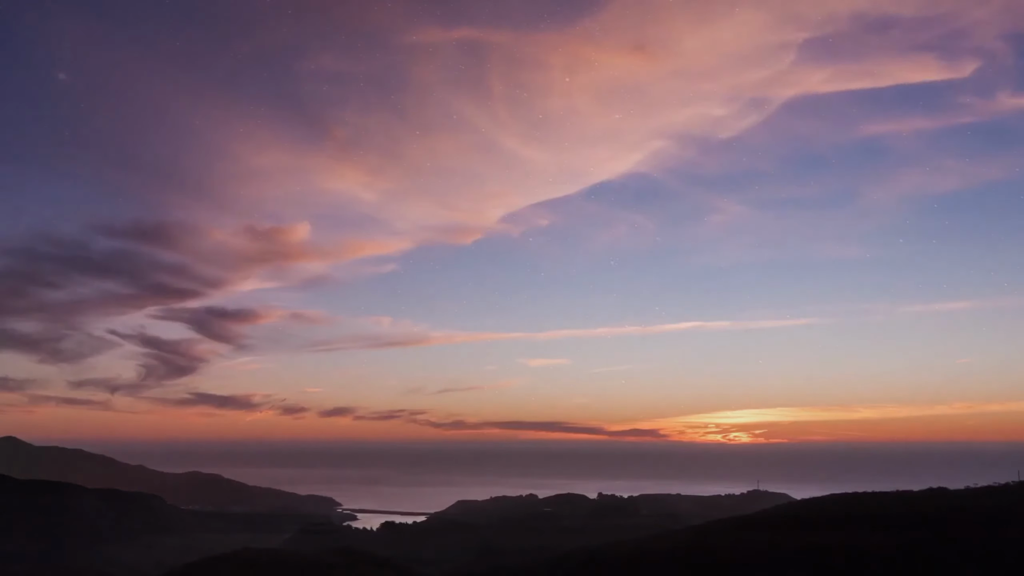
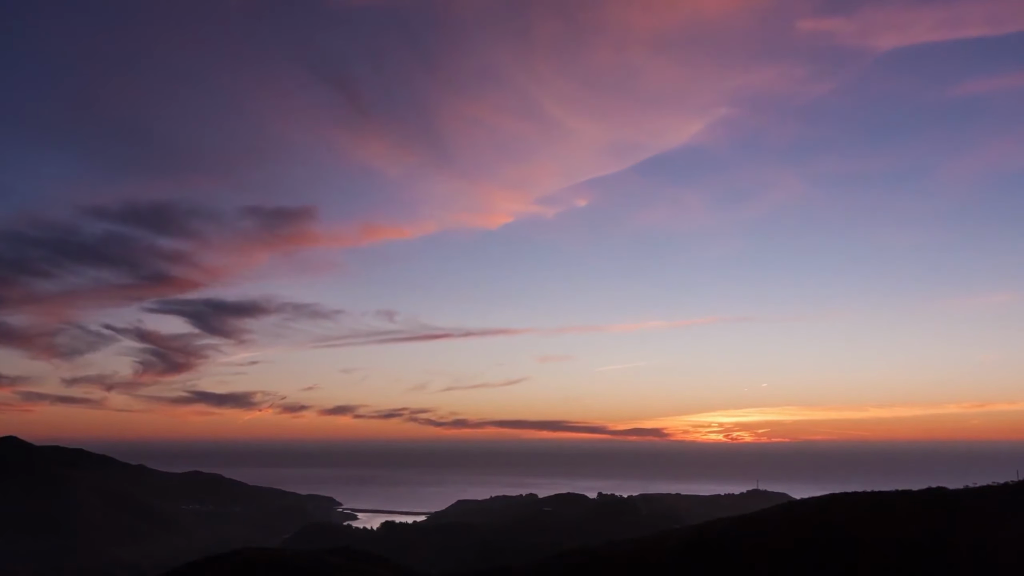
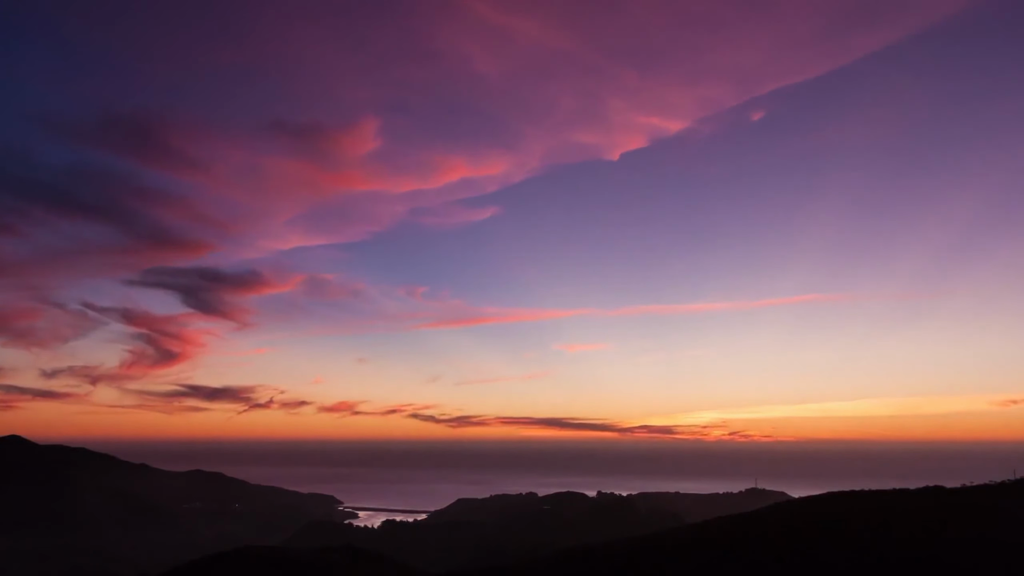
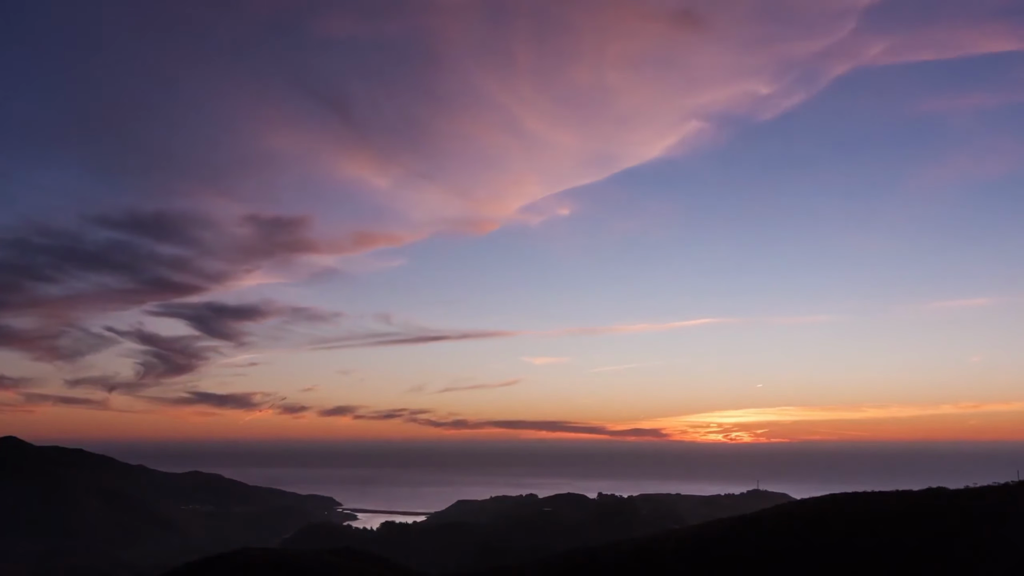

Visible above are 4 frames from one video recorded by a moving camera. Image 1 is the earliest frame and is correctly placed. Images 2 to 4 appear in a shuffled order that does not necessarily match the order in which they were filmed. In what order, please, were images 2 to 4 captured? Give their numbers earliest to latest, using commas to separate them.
4, 2, 3
